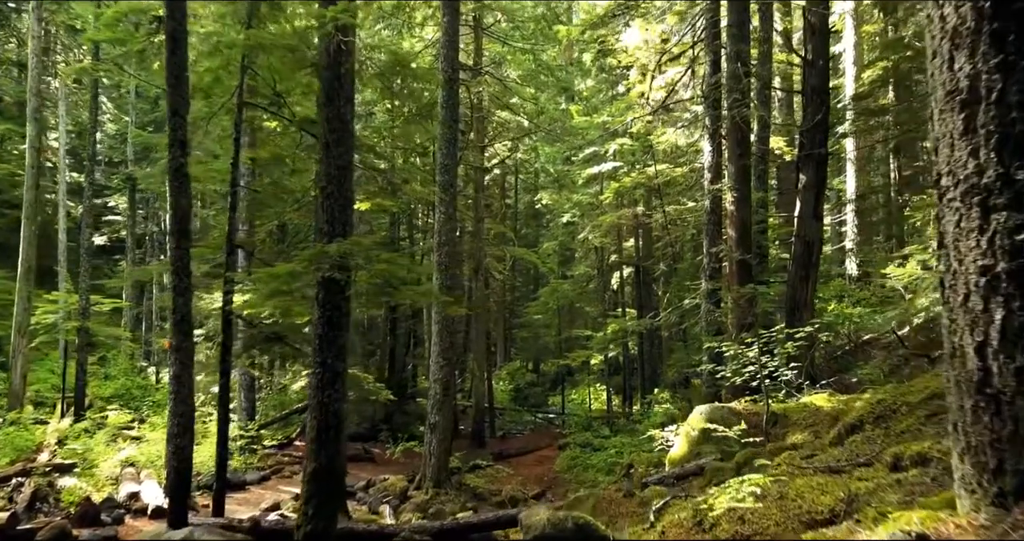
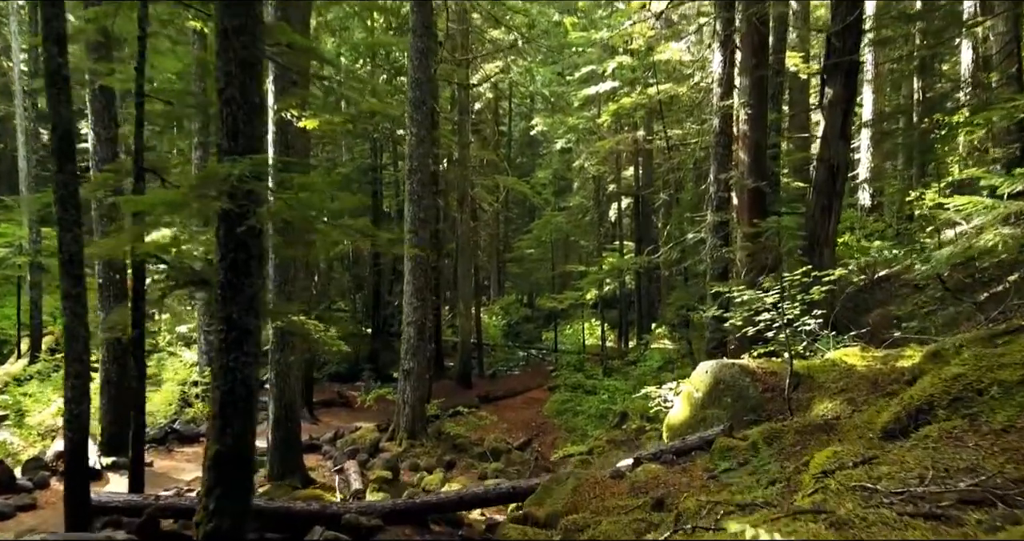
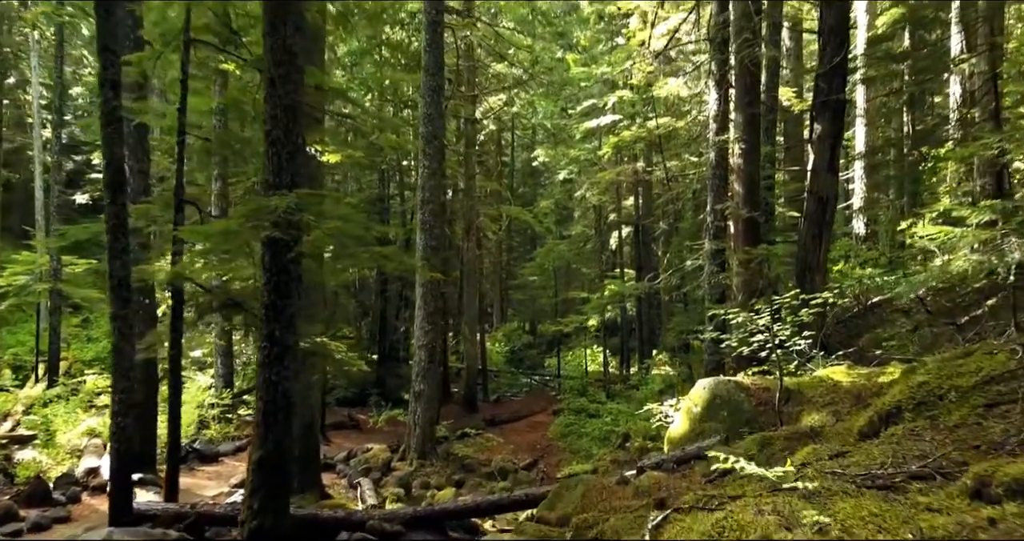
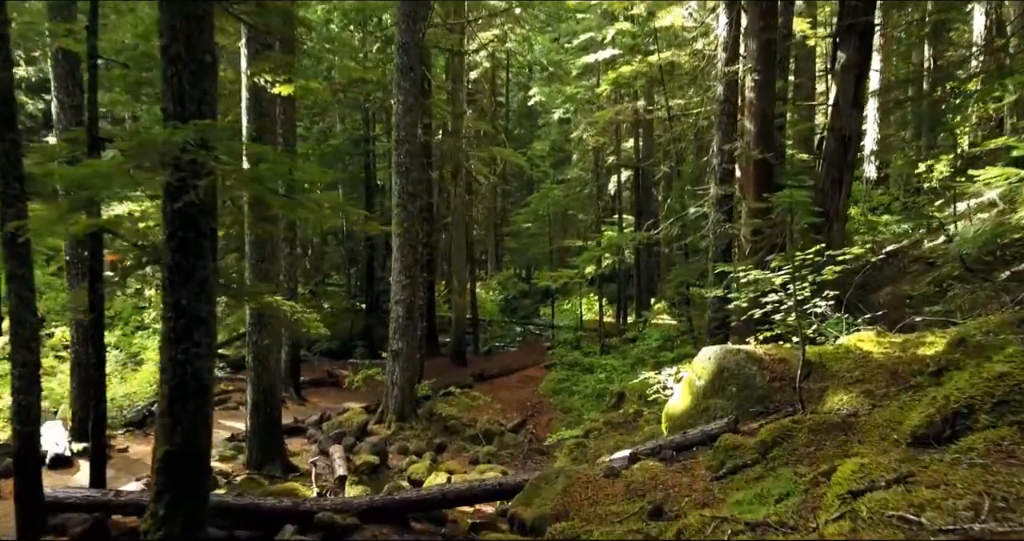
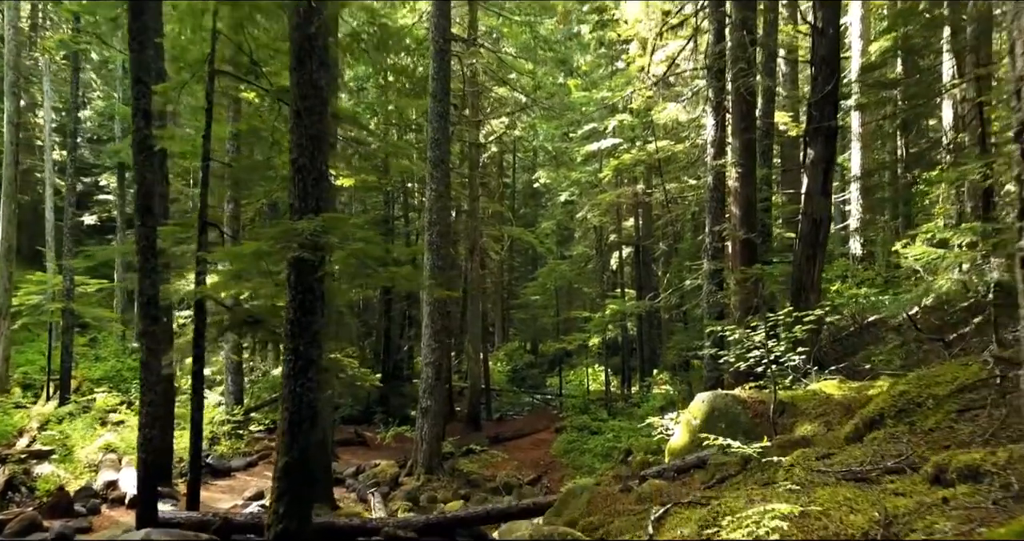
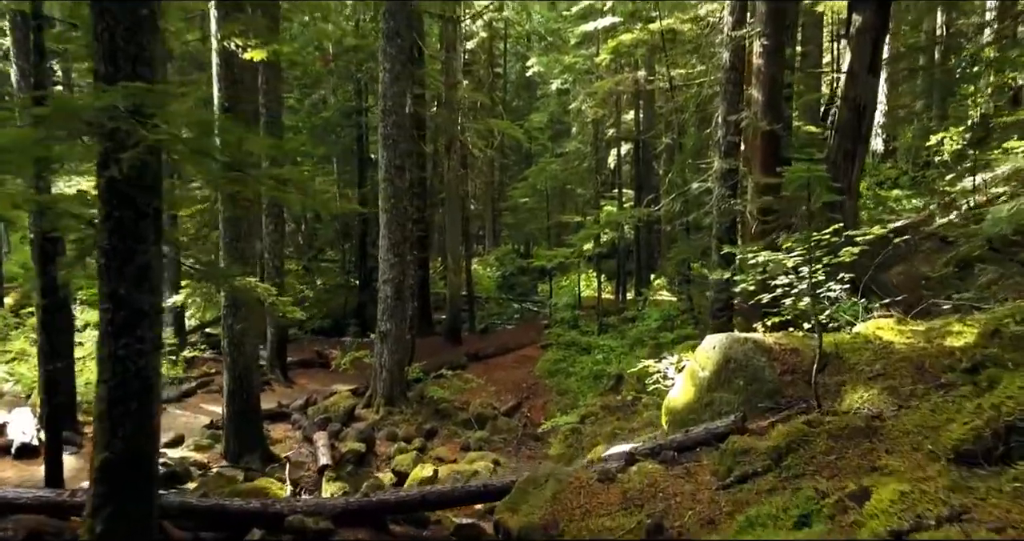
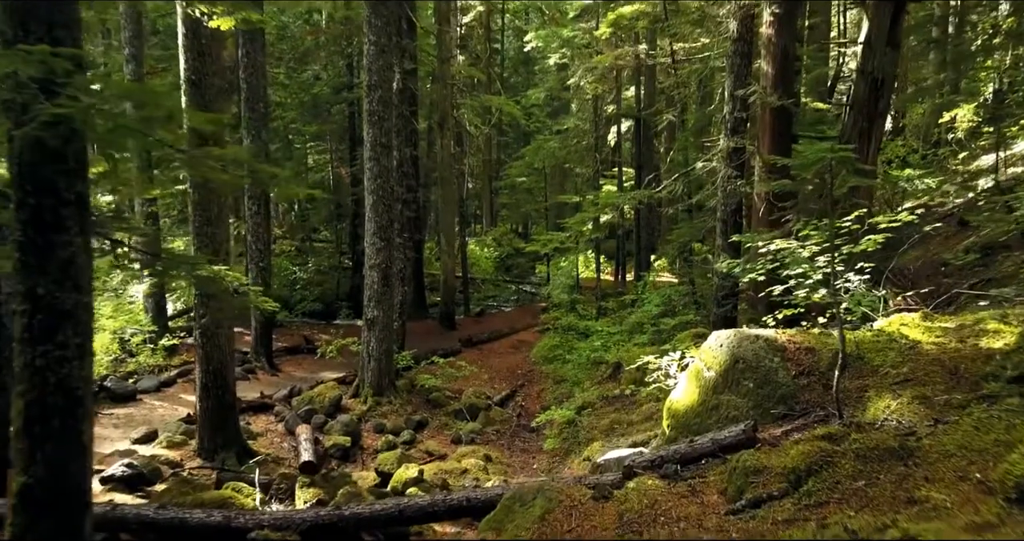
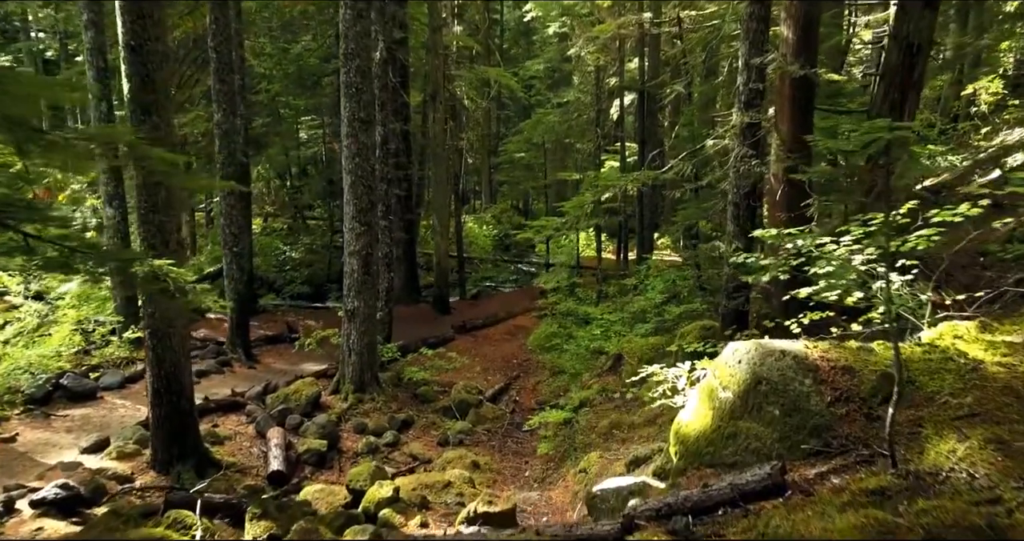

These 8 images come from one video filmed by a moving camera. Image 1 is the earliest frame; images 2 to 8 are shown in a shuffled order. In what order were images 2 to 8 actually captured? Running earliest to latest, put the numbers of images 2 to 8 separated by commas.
5, 3, 2, 4, 6, 7, 8
